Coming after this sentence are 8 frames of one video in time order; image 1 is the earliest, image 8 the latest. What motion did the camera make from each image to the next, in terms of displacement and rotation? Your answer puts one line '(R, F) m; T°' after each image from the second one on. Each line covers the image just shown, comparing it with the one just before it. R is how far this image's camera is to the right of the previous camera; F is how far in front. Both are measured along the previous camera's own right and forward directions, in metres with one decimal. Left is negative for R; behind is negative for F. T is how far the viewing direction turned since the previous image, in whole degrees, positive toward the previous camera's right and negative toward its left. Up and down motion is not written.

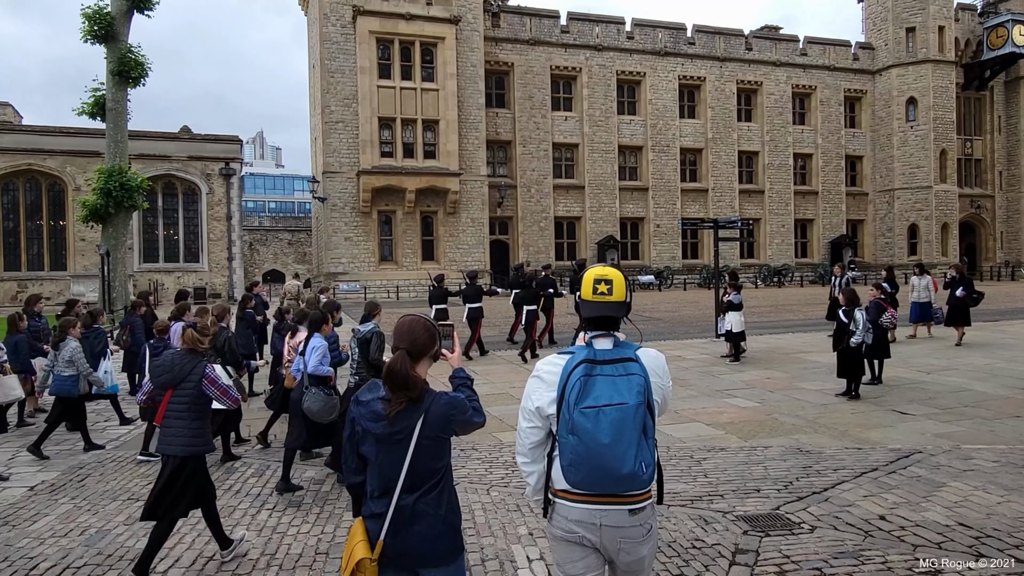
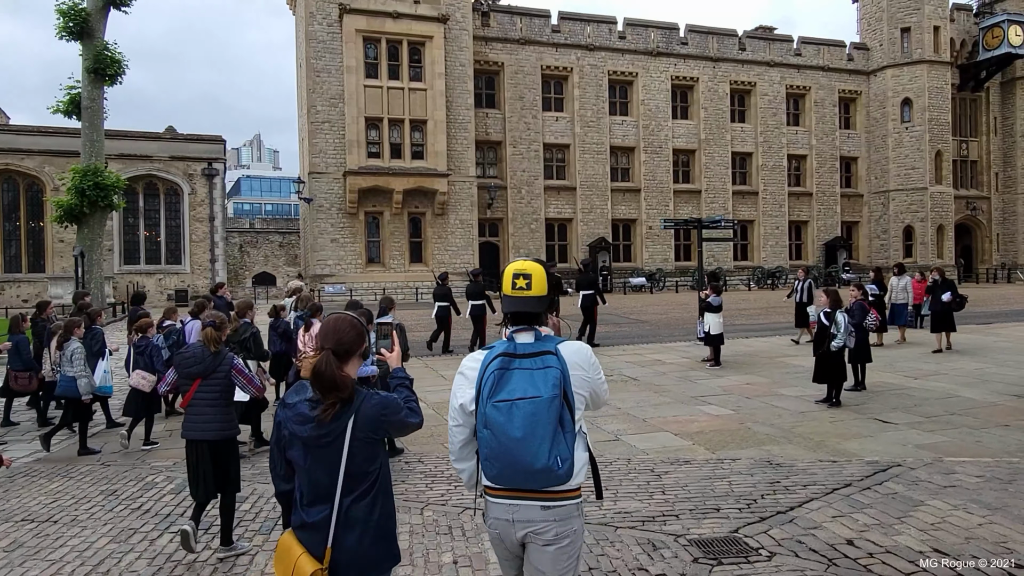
(+0.4, +0.4) m; 0°
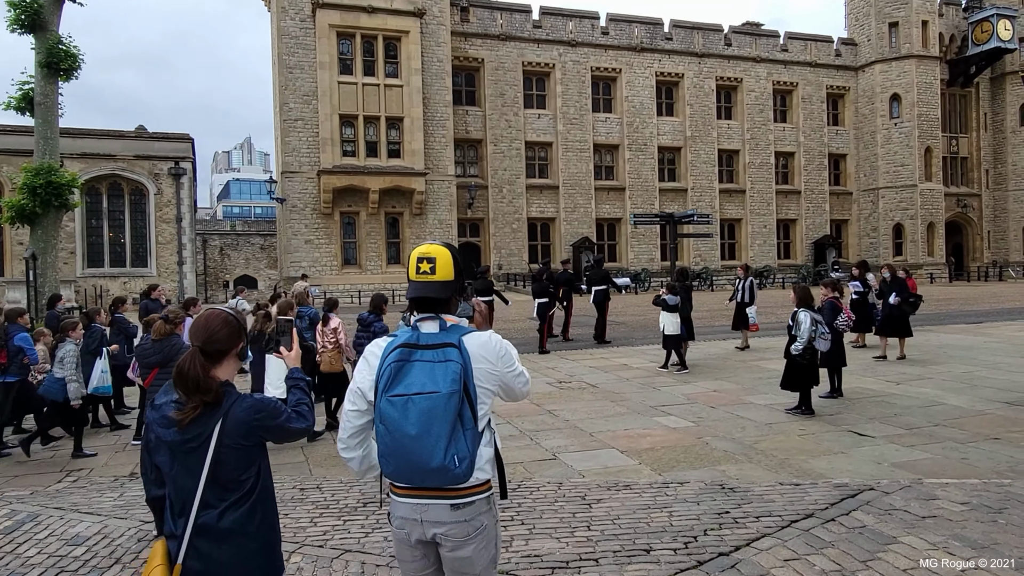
(+0.5, +0.8) m; 0°
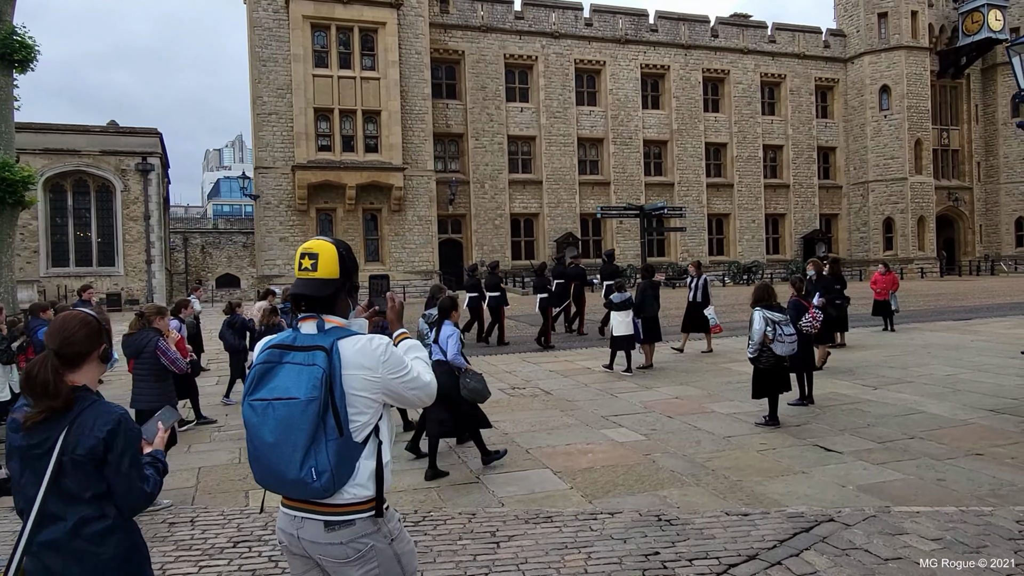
(+0.5, +0.7) m; 0°
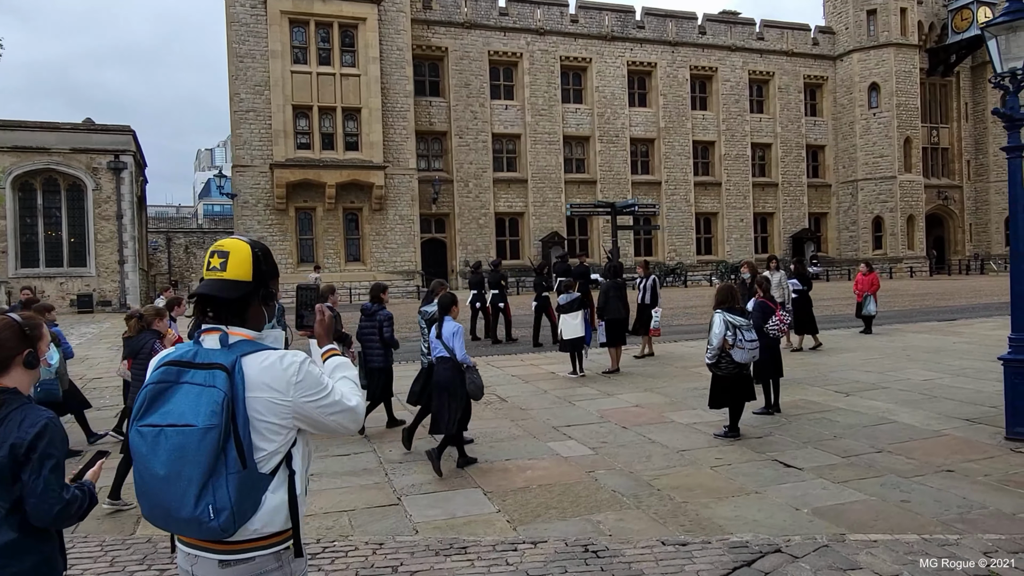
(+0.4, +0.5) m; 0°
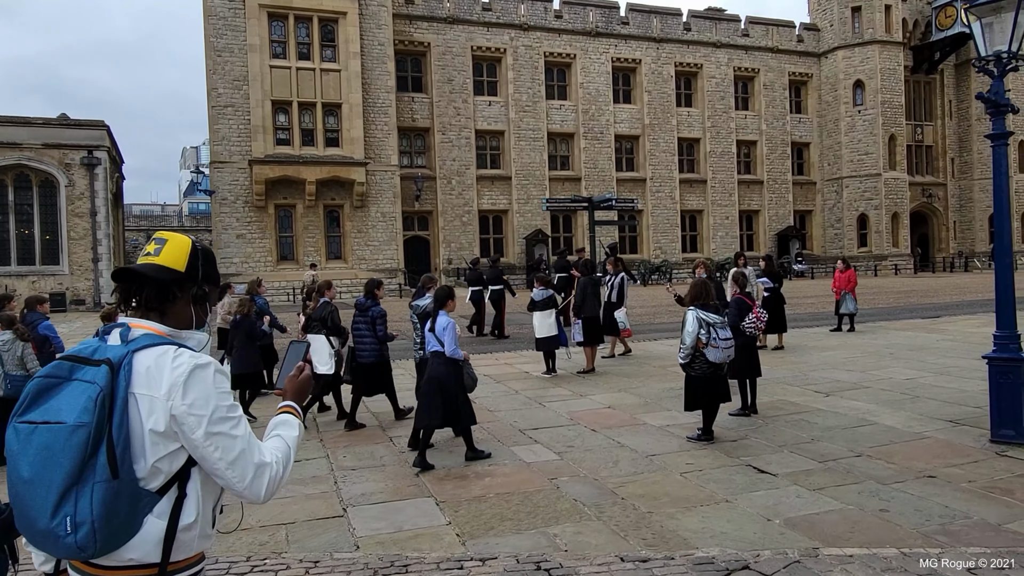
(+0.2, +0.3) m; +1°
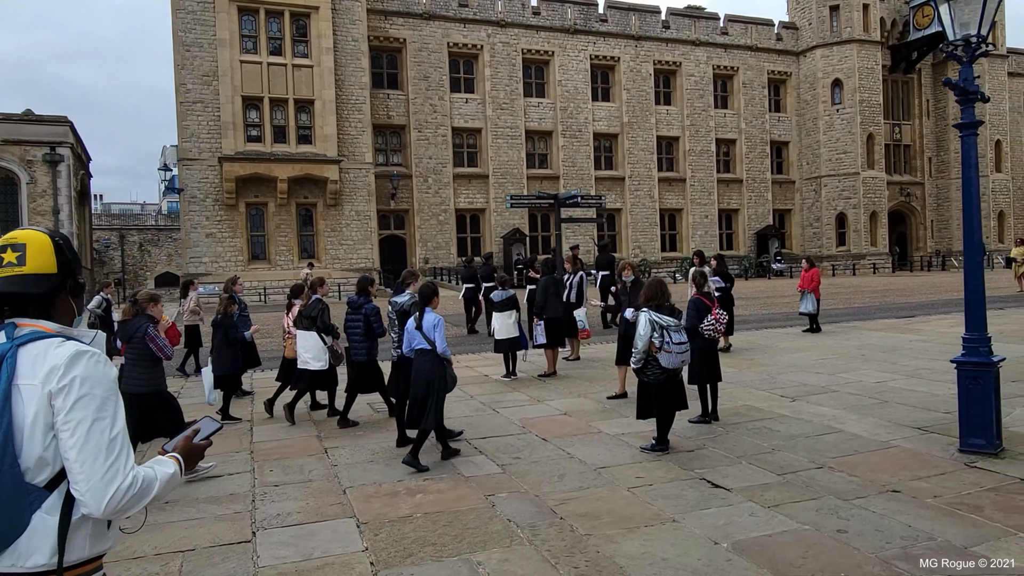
(+0.3, +0.4) m; +1°
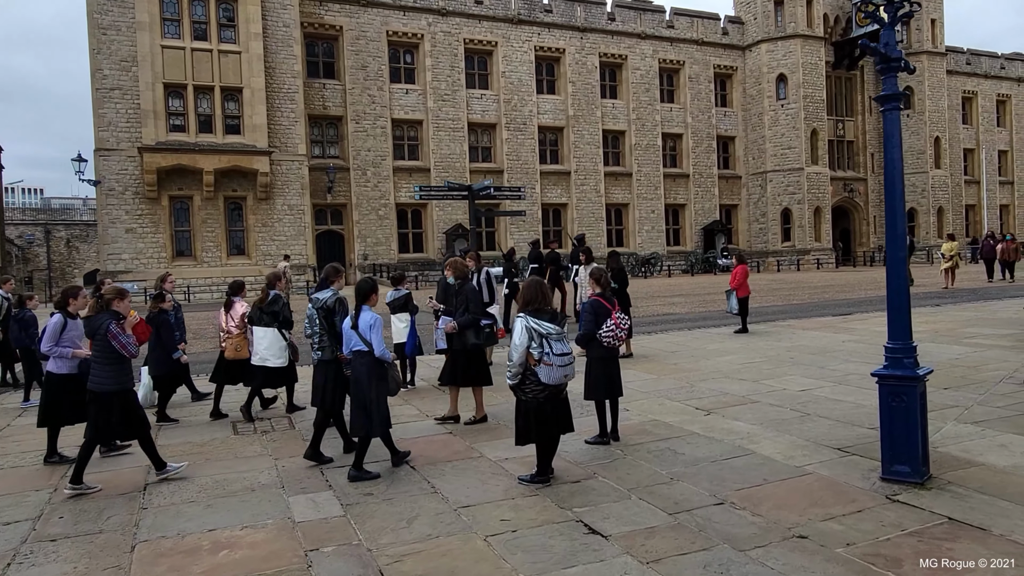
(+0.6, +0.8) m; +3°
